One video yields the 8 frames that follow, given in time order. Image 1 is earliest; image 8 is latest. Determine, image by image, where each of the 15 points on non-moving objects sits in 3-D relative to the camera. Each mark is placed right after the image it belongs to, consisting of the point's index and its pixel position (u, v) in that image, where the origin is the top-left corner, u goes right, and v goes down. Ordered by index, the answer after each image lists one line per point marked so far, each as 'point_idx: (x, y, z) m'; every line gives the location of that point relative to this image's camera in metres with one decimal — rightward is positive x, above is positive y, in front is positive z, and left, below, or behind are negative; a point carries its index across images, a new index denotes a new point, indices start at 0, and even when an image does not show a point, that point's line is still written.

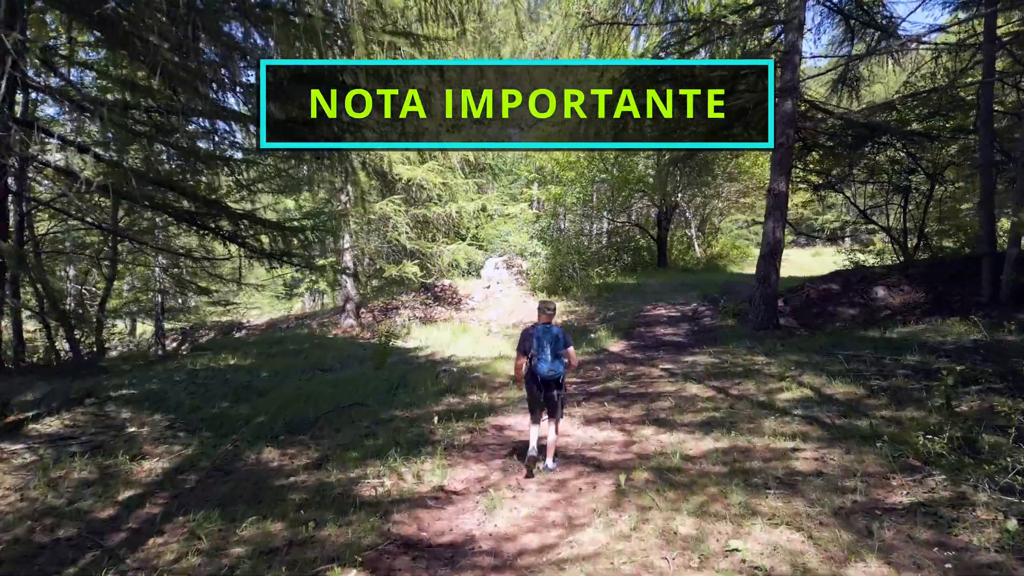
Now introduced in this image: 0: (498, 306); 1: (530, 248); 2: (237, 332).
0: (-0.3, -0.4, +14.2) m
1: (+0.4, +0.9, +16.1) m
2: (-6.2, -1.0, +16.5) m
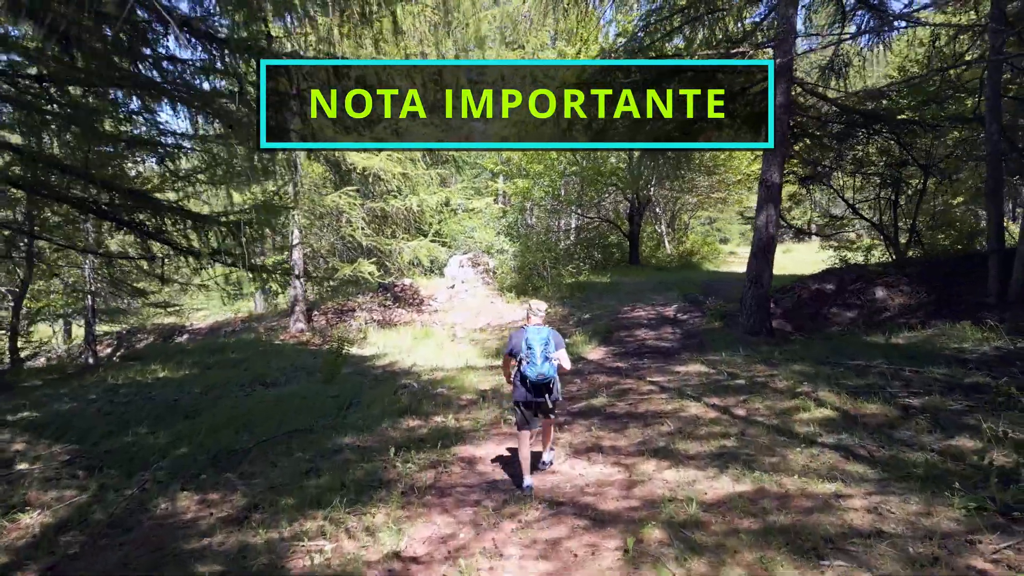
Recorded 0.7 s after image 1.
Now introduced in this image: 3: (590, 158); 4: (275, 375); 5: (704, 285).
0: (-0.9, -0.4, +13.1) m
1: (-0.3, +0.9, +15.1) m
2: (-7.0, -1.0, +15.2) m
3: (+1.7, +2.9, +16.2) m
4: (-2.9, -1.1, +8.9) m
5: (+3.2, 0.0, +12.3) m
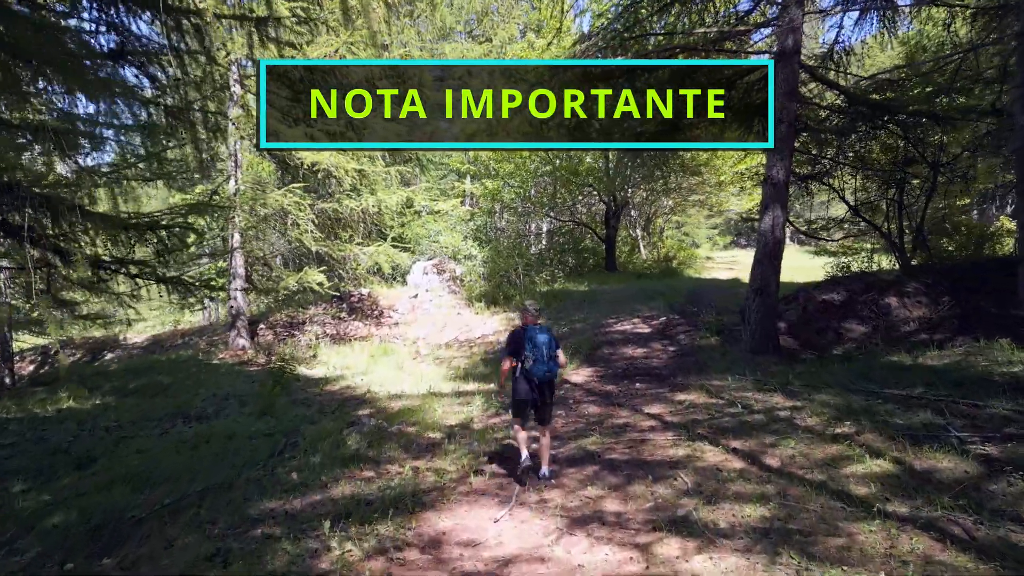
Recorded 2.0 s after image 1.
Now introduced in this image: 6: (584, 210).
0: (-1.4, -0.5, +11.8) m
1: (-0.9, +0.7, +13.9) m
2: (-7.6, -1.2, +13.6) m
3: (+1.1, +2.7, +15.1) m
4: (-3.2, -1.2, +7.5) m
5: (+2.8, -0.1, +11.2) m
6: (+1.7, +1.8, +16.8) m
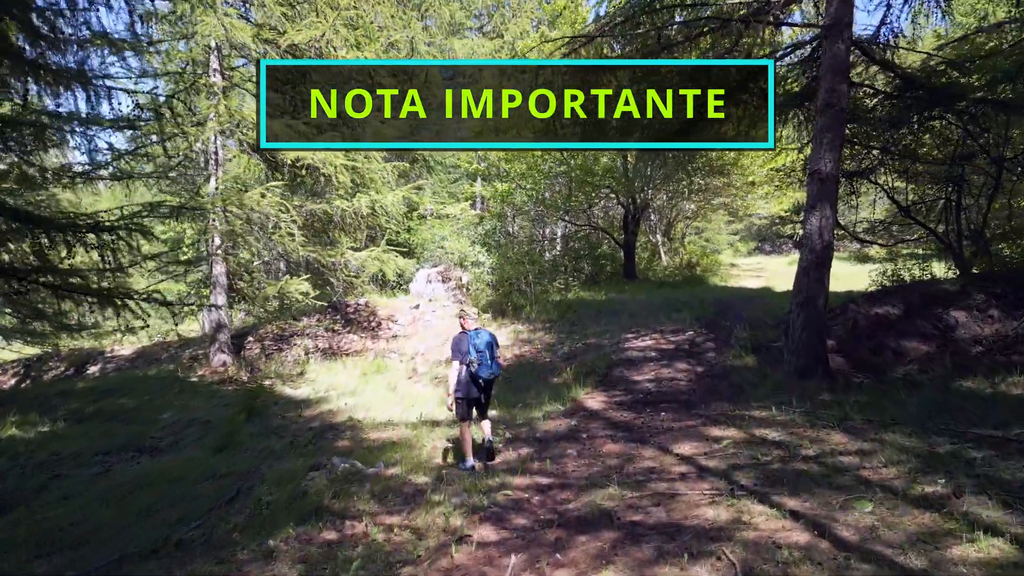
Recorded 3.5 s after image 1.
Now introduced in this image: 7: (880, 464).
0: (-1.2, -0.7, +10.8) m
1: (-0.7, +0.6, +12.8) m
2: (-7.4, -1.4, +12.8) m
3: (+1.3, +2.5, +14.1) m
4: (-3.2, -1.3, +6.5) m
5: (+2.9, -0.2, +10.1) m
6: (+1.9, +1.6, +15.8) m
7: (+2.2, -1.0, +4.3) m
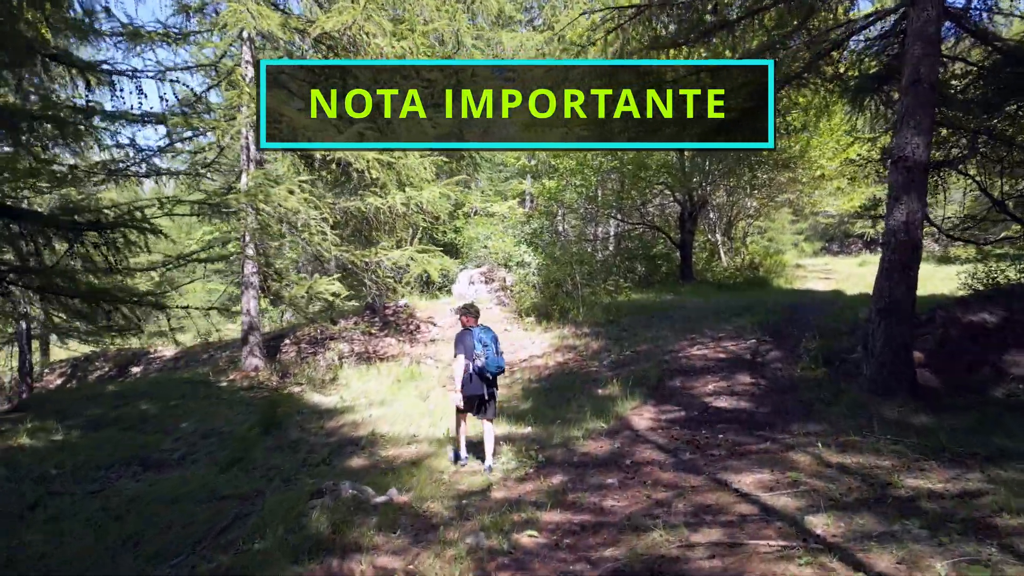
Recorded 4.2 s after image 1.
0: (-0.6, -0.7, +10.2) m
1: (+0.1, +0.5, +12.2) m
2: (-6.6, -1.4, +12.6) m
3: (+2.2, +2.5, +13.3) m
4: (-2.9, -1.3, +6.1) m
5: (+3.5, -0.3, +9.2) m
6: (+2.9, +1.6, +14.9) m
7: (+2.3, -1.1, +3.5) m
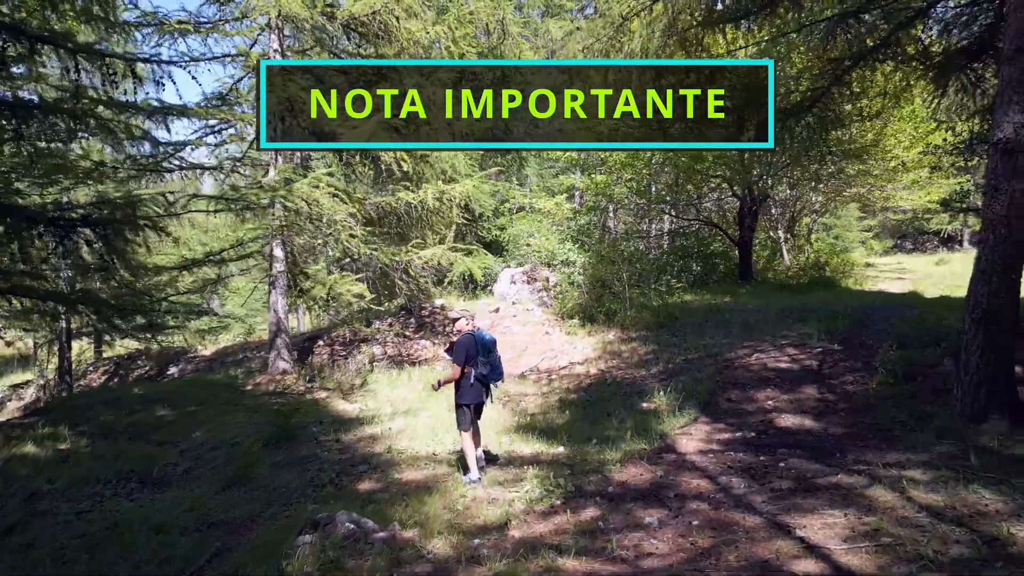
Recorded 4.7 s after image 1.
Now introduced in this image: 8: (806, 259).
0: (-0.1, -0.7, +9.6) m
1: (+0.8, +0.5, +11.5) m
2: (-5.8, -1.4, +12.5) m
3: (+3.0, +2.5, +12.4) m
4: (-2.6, -1.4, +5.7) m
5: (+3.9, -0.3, +8.3) m
6: (+3.8, +1.6, +14.0) m
7: (+2.3, -1.1, +2.7) m
8: (+6.4, +0.6, +16.0) m
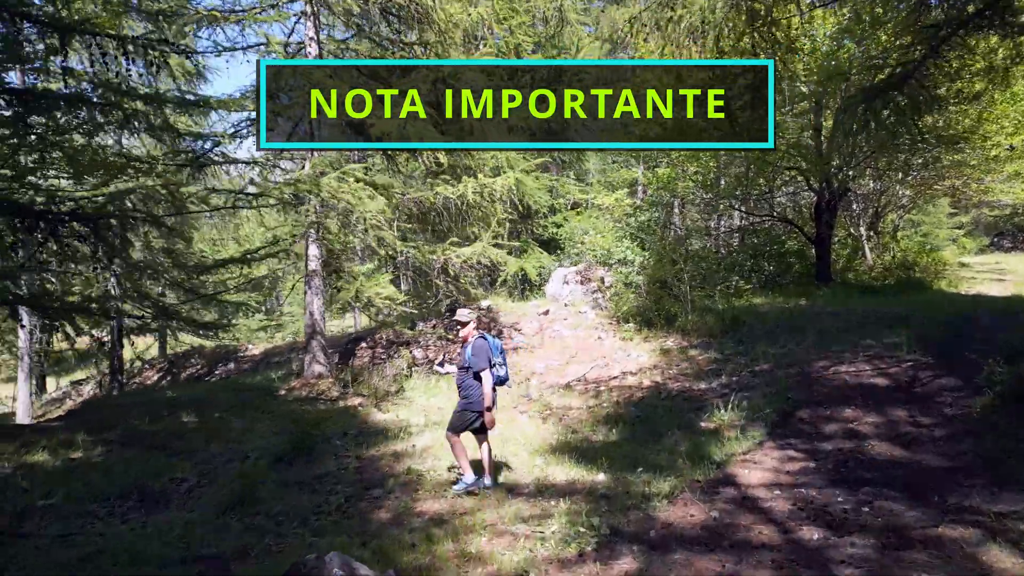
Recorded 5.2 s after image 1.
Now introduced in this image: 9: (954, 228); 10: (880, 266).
0: (+0.5, -0.7, +8.9) m
1: (+1.6, +0.5, +10.7) m
2: (-4.9, -1.3, +12.3) m
3: (+3.8, +2.5, +11.4) m
4: (-2.4, -1.4, +5.3) m
5: (+4.4, -0.3, +7.2) m
6: (+4.9, +1.5, +12.9) m
7: (+2.3, -1.1, +1.8) m
8: (+7.6, +0.6, +14.7) m
9: (+10.8, +1.5, +17.8) m
10: (+7.2, +0.4, +14.3) m
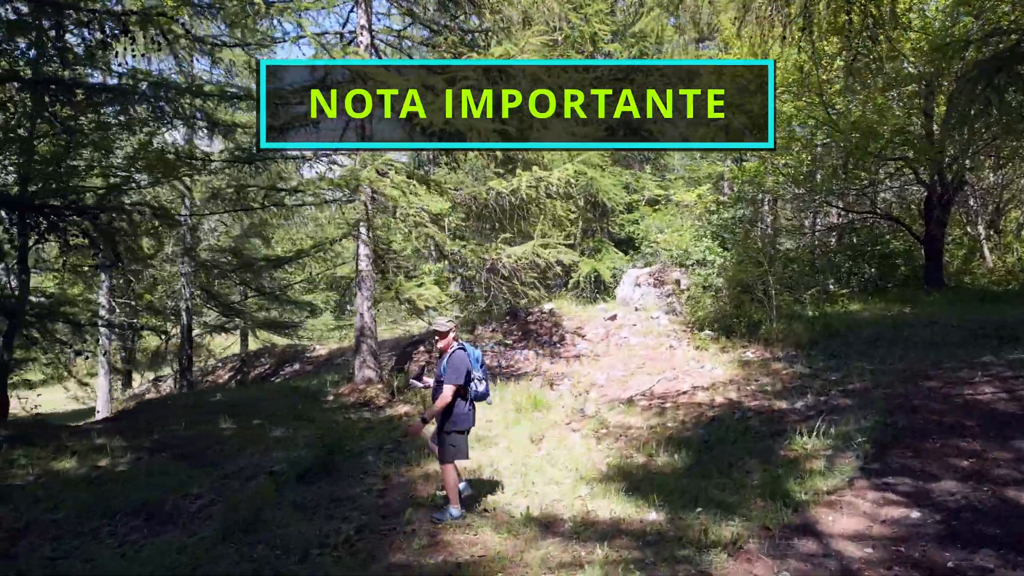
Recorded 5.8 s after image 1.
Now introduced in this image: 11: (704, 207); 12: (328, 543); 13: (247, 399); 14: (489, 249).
0: (+1.3, -0.7, +8.2) m
1: (+2.5, +0.5, +9.9) m
2: (-3.8, -1.3, +12.2) m
3: (+4.9, +2.4, +10.3) m
4: (-2.1, -1.4, +4.9) m
5: (+4.9, -0.4, +6.0) m
6: (+6.0, +1.5, +11.6) m
7: (+2.1, -1.2, +0.9) m
8: (+9.0, +0.5, +13.0) m
9: (+12.5, +1.3, +15.7) m
10: (+8.5, +0.3, +12.7) m
11: (+3.1, +1.3, +11.6) m
12: (-1.0, -1.4, +4.0) m
13: (-2.9, -1.2, +8.2) m
14: (-0.1, +0.4, +8.4) m
